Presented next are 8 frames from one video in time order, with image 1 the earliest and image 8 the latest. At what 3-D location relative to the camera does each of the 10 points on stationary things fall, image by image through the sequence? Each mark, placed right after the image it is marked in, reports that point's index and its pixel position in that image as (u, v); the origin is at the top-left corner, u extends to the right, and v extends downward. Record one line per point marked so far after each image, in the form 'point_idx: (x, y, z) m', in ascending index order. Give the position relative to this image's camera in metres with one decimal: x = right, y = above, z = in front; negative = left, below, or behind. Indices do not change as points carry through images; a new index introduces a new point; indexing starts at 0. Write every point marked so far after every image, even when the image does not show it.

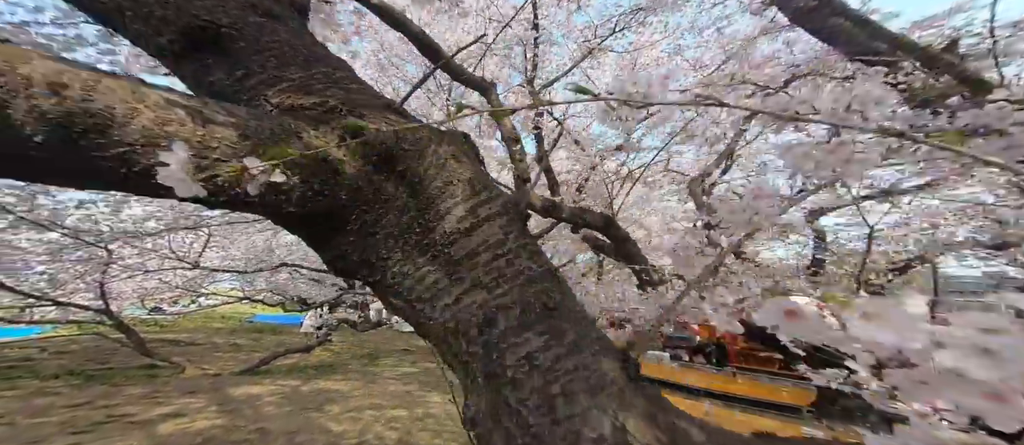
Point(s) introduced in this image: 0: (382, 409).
0: (-1.8, -2.7, +4.7) m
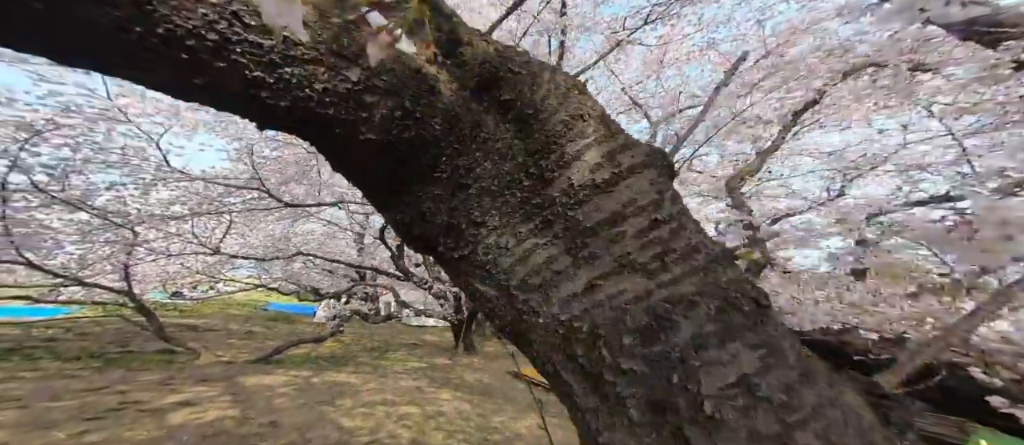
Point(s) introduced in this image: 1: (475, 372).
0: (-1.7, -2.6, +4.7) m
1: (-0.7, -3.3, +7.3) m
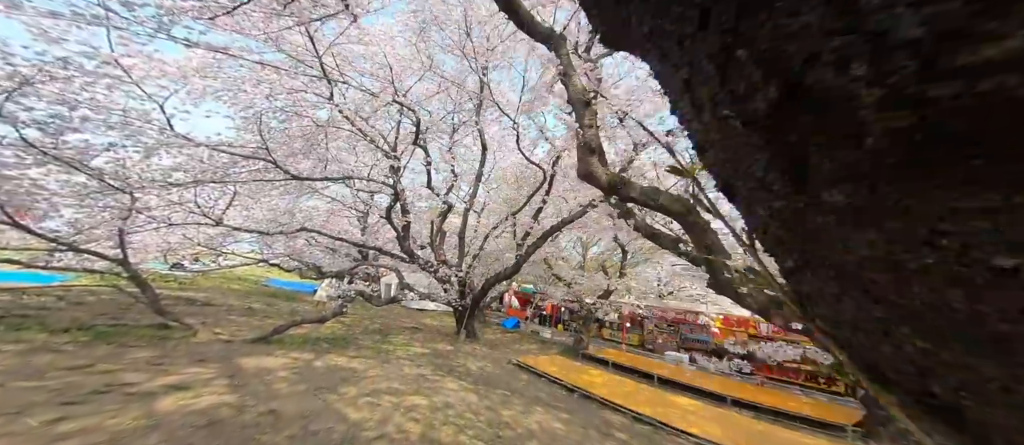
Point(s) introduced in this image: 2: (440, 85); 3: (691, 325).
0: (-1.6, -2.4, +4.6) m
1: (-0.6, -3.0, +7.1) m
2: (-1.7, +3.2, +7.9) m
3: (+5.8, -3.3, +10.7) m
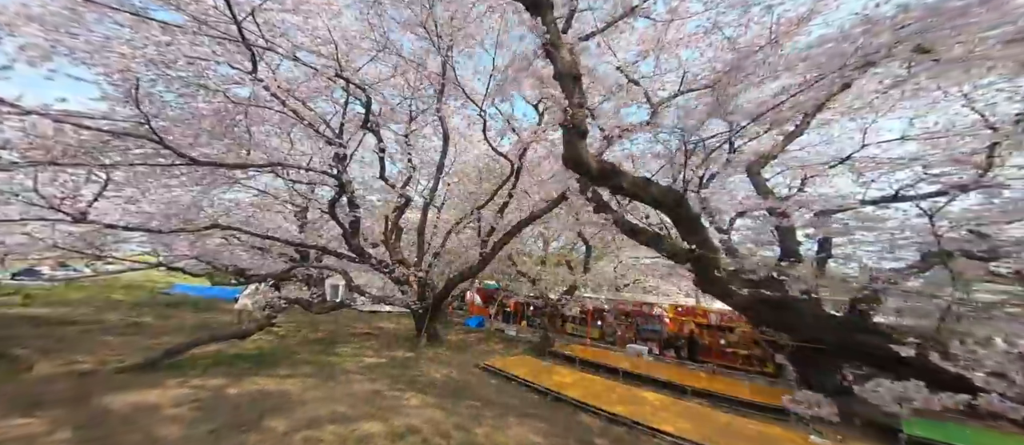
0: (-2.0, -2.3, +3.9) m
1: (-1.3, -2.9, +6.6) m
2: (-2.6, +3.3, +7.2) m
3: (+4.5, -3.1, +11.1) m
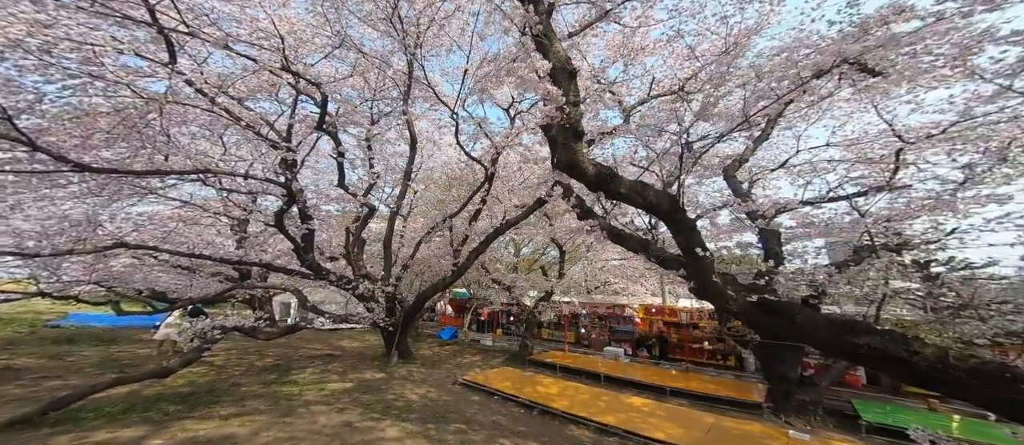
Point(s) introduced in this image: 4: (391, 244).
0: (-2.1, -2.4, +3.4) m
1: (-1.7, -3.1, +6.2) m
2: (-3.2, +3.1, +6.7) m
3: (+3.6, -3.2, +11.2) m
4: (-3.0, -0.5, +8.3) m
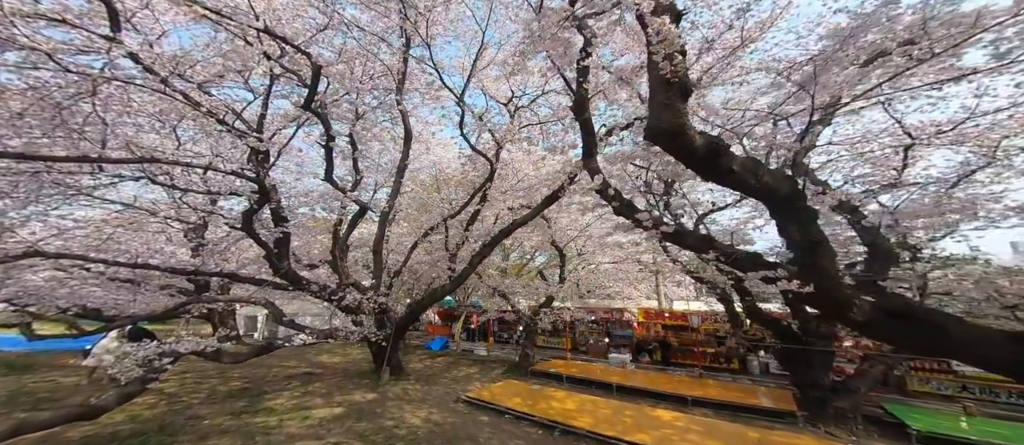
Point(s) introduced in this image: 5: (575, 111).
0: (-1.7, -2.4, +2.7) m
1: (-1.5, -3.1, +5.4) m
2: (-3.1, +3.1, +5.9) m
3: (+3.4, -3.3, +10.9) m
4: (-3.0, -0.6, +7.5) m
5: (+0.7, +1.3, +3.7) m
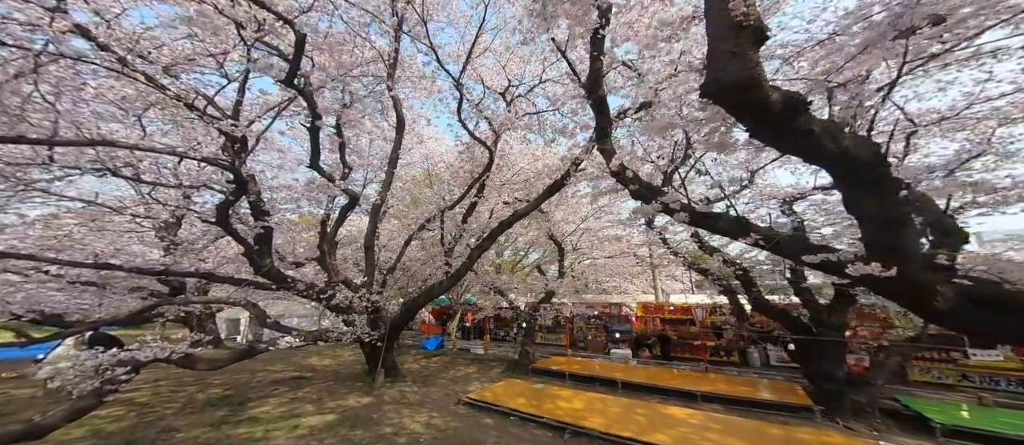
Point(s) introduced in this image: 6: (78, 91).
0: (-1.5, -2.3, +2.4) m
1: (-1.5, -3.0, +5.1) m
2: (-3.1, +3.2, +5.5) m
3: (+3.3, -3.1, +10.7) m
4: (-3.0, -0.4, +7.1) m
5: (+0.8, +1.4, +3.5) m
6: (-5.5, +1.7, +4.2) m
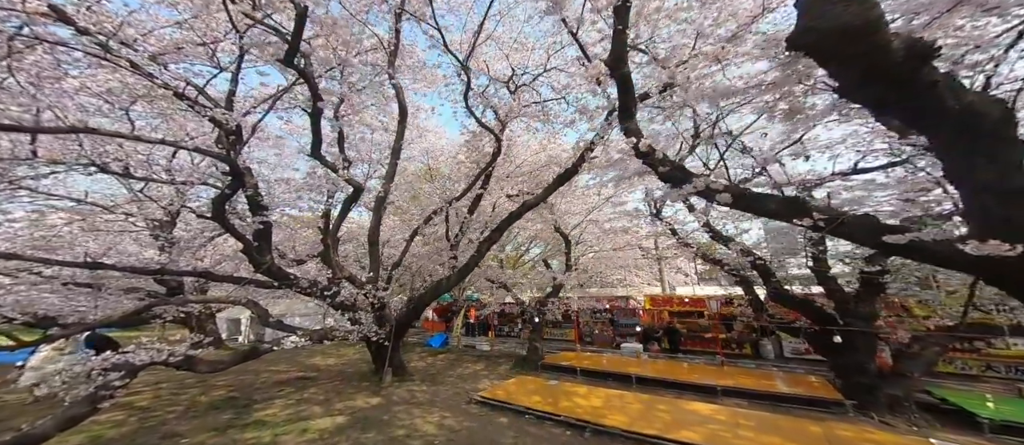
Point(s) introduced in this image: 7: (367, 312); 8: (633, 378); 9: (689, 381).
0: (-1.3, -2.2, +2.2) m
1: (-1.2, -2.8, +4.9) m
2: (-2.9, +3.3, +5.2) m
3: (+3.5, -2.8, +10.5) m
4: (-2.8, -0.3, +6.9) m
5: (+1.0, +1.5, +3.2) m
6: (-5.3, +1.7, +3.9) m
7: (-2.7, -1.7, +6.3) m
8: (+2.4, -3.1, +6.5) m
9: (+3.1, -2.9, +6.0) m
